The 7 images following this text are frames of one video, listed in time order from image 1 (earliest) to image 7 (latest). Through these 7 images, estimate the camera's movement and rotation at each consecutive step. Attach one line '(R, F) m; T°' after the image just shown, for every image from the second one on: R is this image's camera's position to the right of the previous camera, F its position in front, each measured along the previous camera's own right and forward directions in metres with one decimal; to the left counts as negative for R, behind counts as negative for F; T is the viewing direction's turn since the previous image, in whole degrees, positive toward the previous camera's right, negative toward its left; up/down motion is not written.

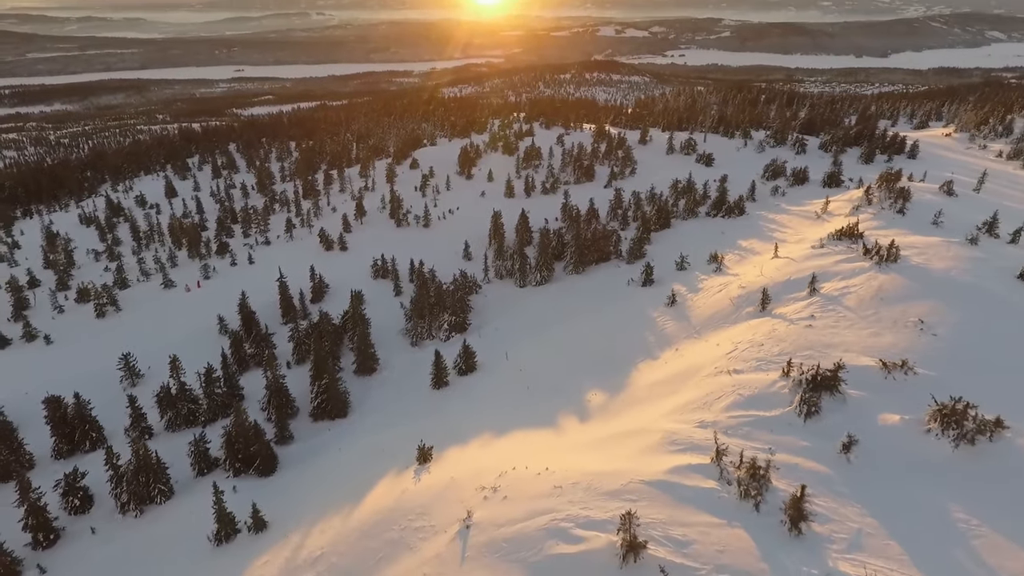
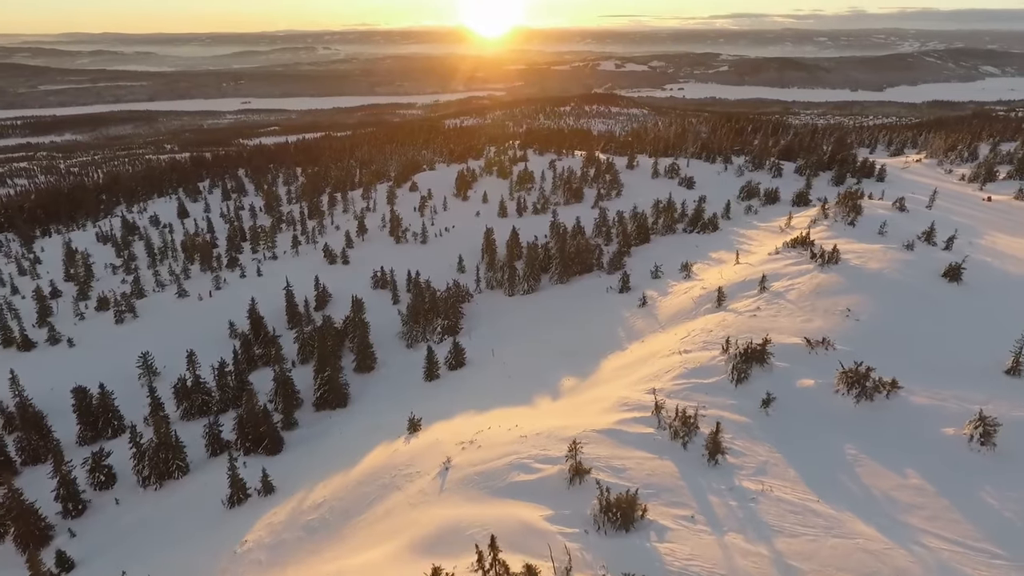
(+0.6, -1.9) m; 0°
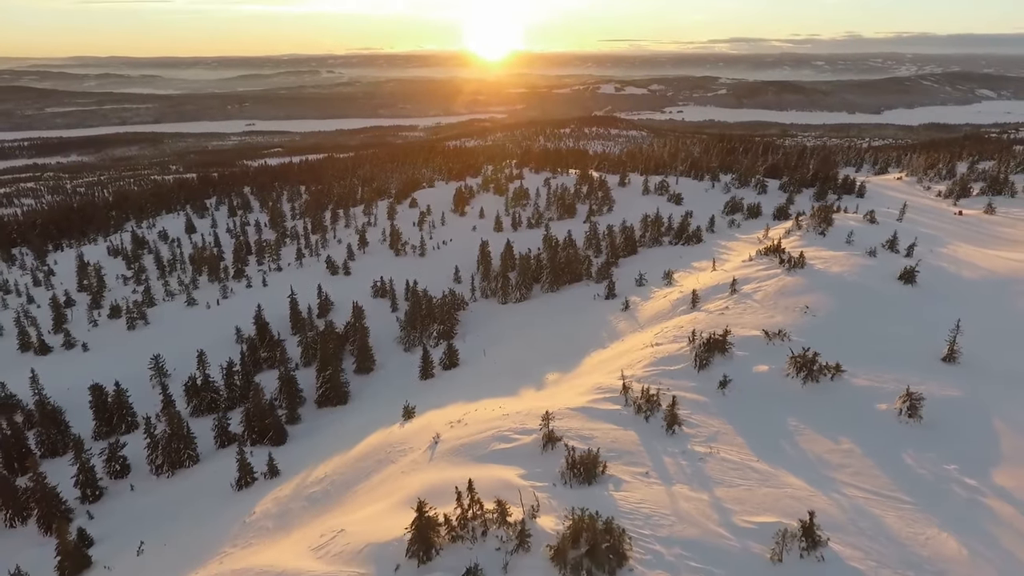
(+0.4, -1.4) m; 0°
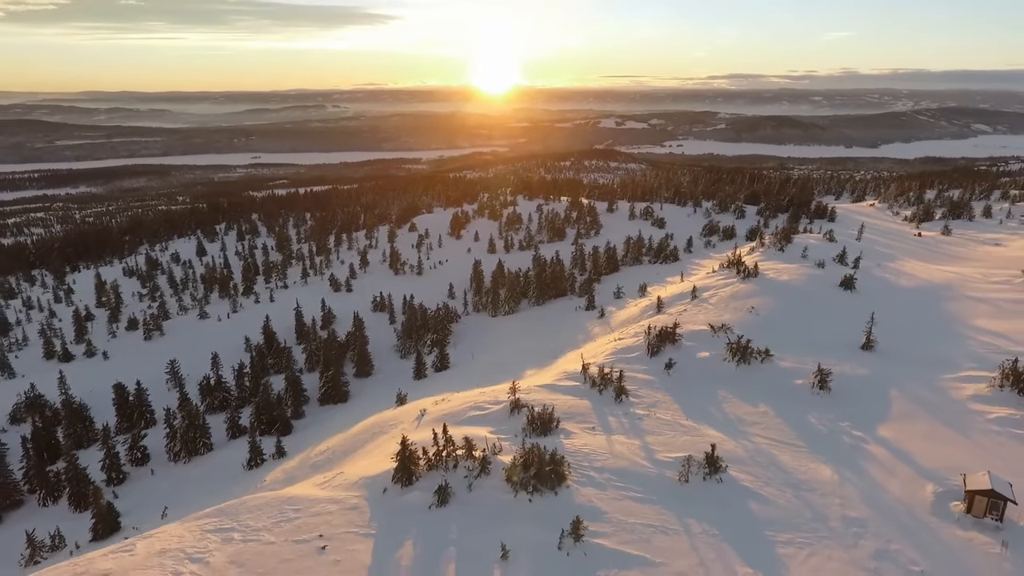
(+0.7, -2.2) m; 0°
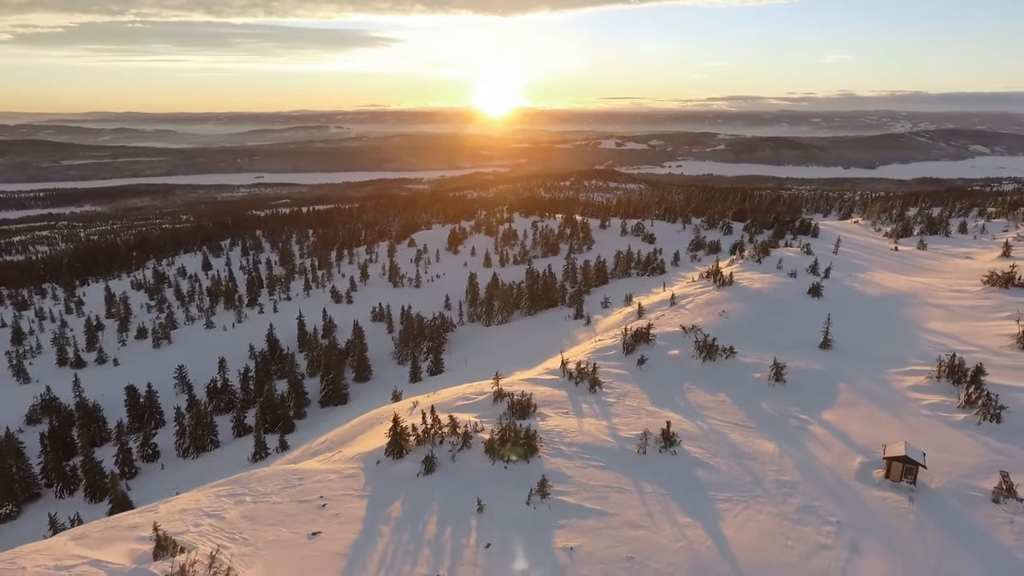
(+0.4, -1.4) m; 0°
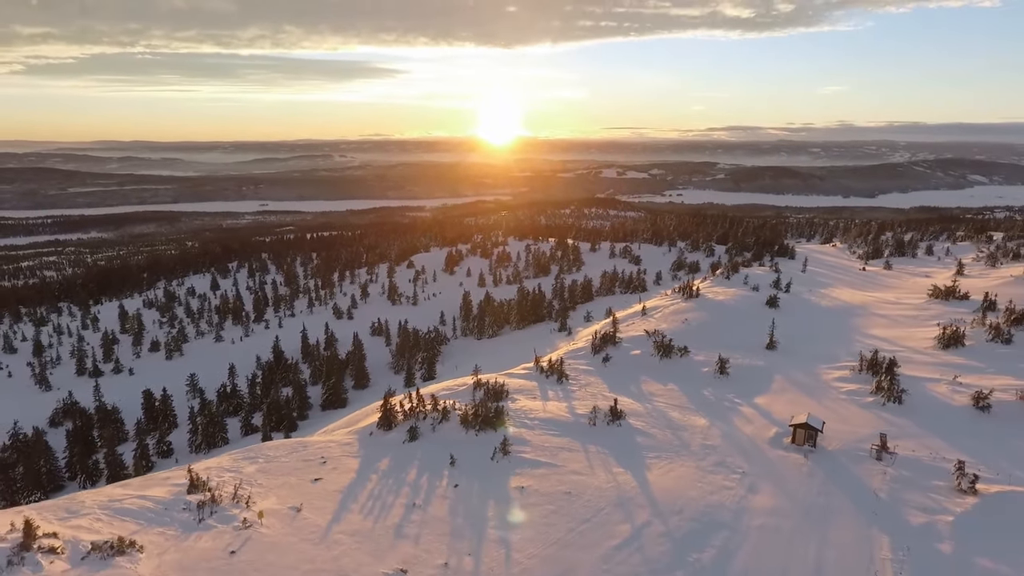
(+0.7, -2.2) m; 0°
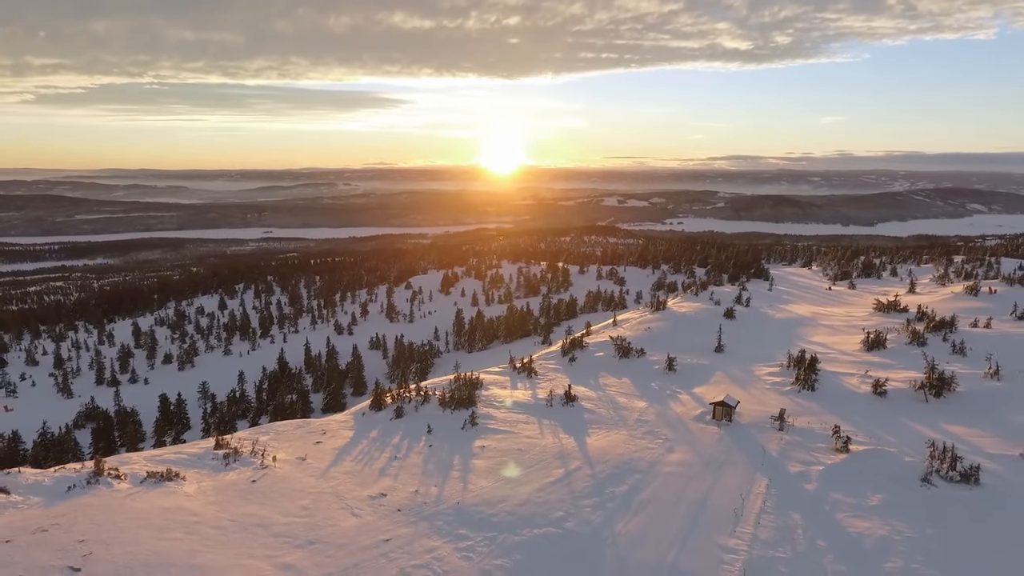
(+0.9, -2.6) m; 0°
